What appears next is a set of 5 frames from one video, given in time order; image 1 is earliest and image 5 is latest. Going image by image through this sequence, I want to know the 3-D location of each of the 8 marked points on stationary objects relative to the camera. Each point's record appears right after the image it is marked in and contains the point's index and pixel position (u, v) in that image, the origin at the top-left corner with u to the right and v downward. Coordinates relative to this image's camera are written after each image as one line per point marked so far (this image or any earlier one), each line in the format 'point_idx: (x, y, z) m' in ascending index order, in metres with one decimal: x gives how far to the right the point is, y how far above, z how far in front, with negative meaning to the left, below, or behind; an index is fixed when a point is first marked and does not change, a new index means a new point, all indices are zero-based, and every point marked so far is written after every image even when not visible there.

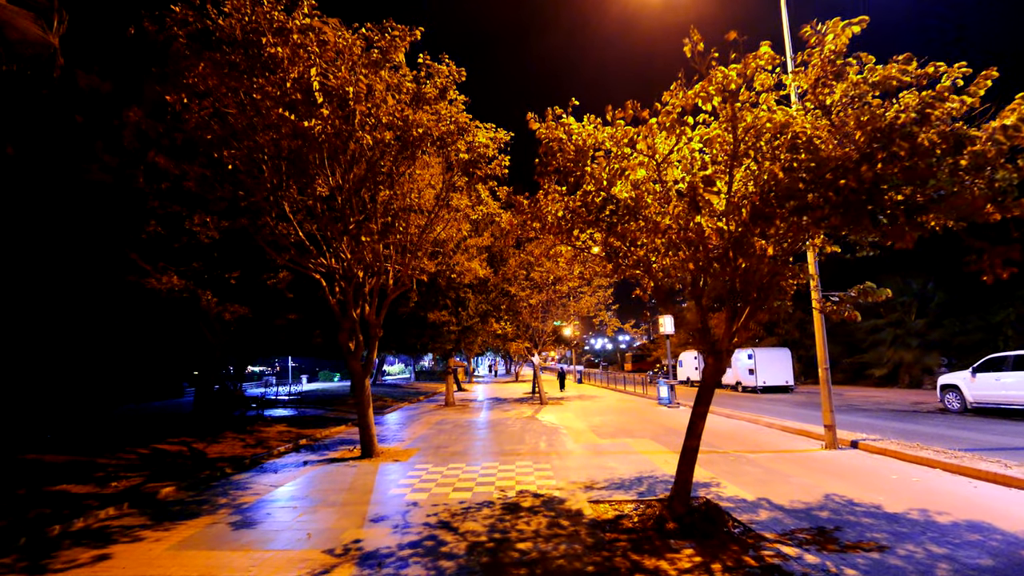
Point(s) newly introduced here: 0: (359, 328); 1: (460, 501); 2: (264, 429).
0: (-4.0, -1.1, +13.0) m
1: (-0.9, -3.8, +8.8) m
2: (-9.1, -5.2, +18.2) m
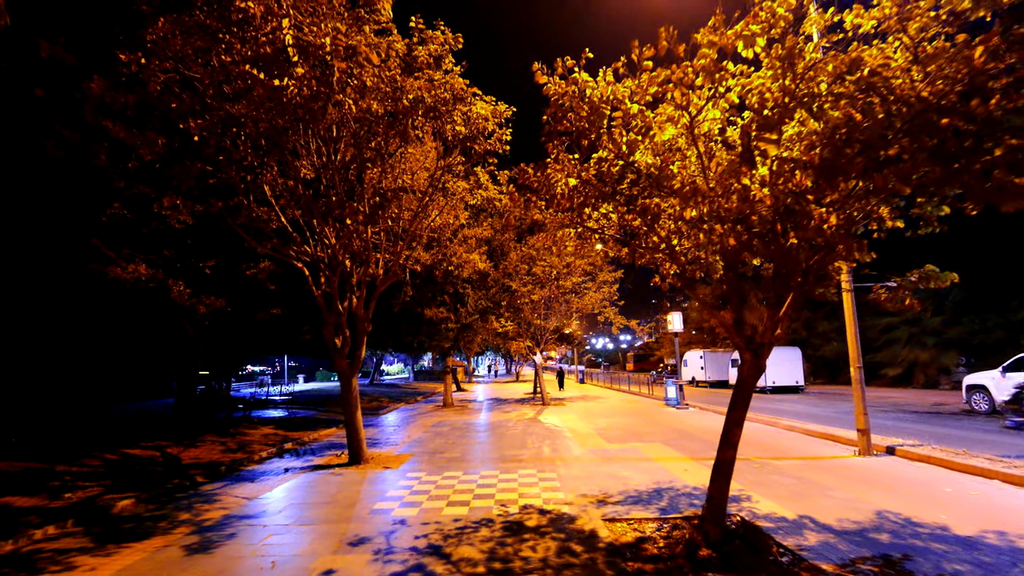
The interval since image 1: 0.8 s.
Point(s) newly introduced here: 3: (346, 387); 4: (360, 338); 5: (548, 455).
0: (-4.0, -0.8, +11.9) m
1: (-0.9, -3.6, +7.7) m
2: (-9.0, -4.9, +17.0) m
3: (-4.0, -2.4, +11.9) m
4: (-3.6, -1.2, +11.7) m
5: (+0.9, -4.2, +12.6) m
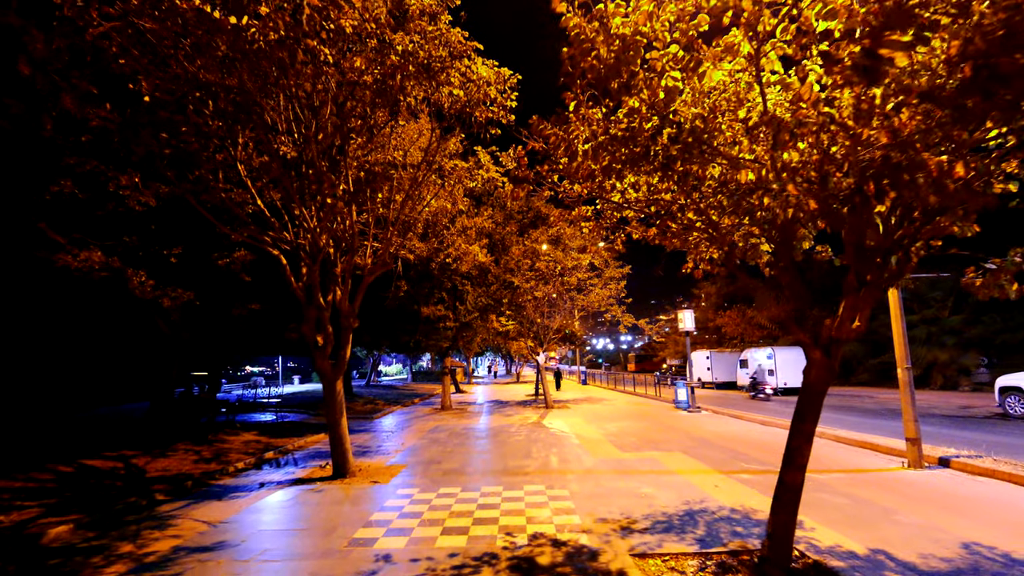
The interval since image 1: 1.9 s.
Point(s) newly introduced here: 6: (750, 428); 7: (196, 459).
0: (-3.9, -0.6, +10.5) m
1: (-0.8, -3.4, +6.3) m
2: (-8.9, -4.7, +15.7) m
3: (-3.9, -2.2, +10.6) m
4: (-3.5, -1.0, +10.4) m
5: (+1.0, -4.1, +11.3) m
6: (+7.8, -4.6, +16.3) m
7: (-8.1, -4.4, +12.8) m
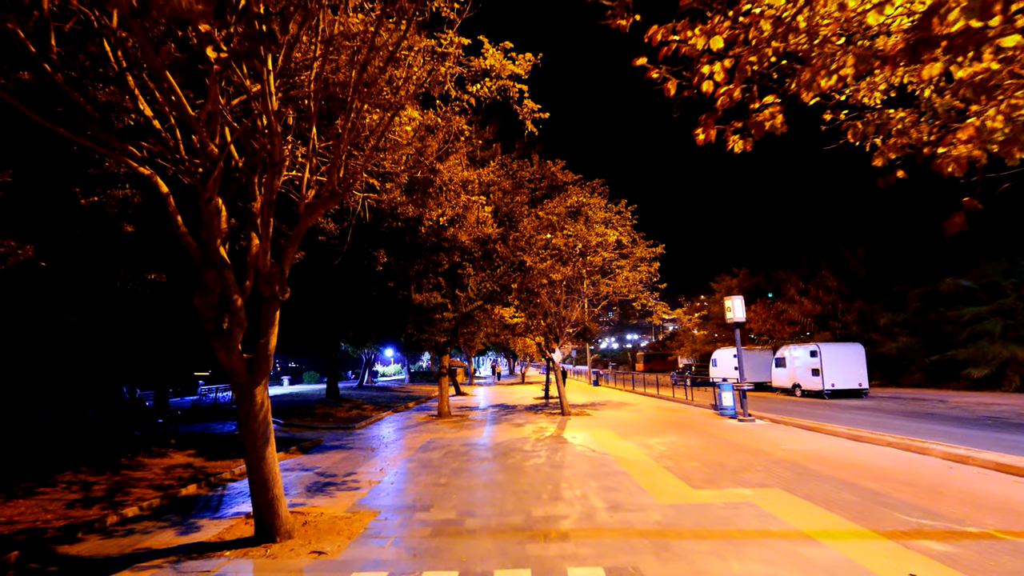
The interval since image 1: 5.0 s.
0: (-3.5, 0.0, +6.5) m
1: (-0.4, -2.7, +2.3) m
2: (-8.5, -4.1, +11.6) m
3: (-3.5, -1.5, +6.5) m
4: (-3.1, -0.3, +6.3) m
5: (+1.4, -3.4, +7.2) m
6: (+8.2, -3.9, +12.2) m
7: (-7.7, -3.7, +8.8) m
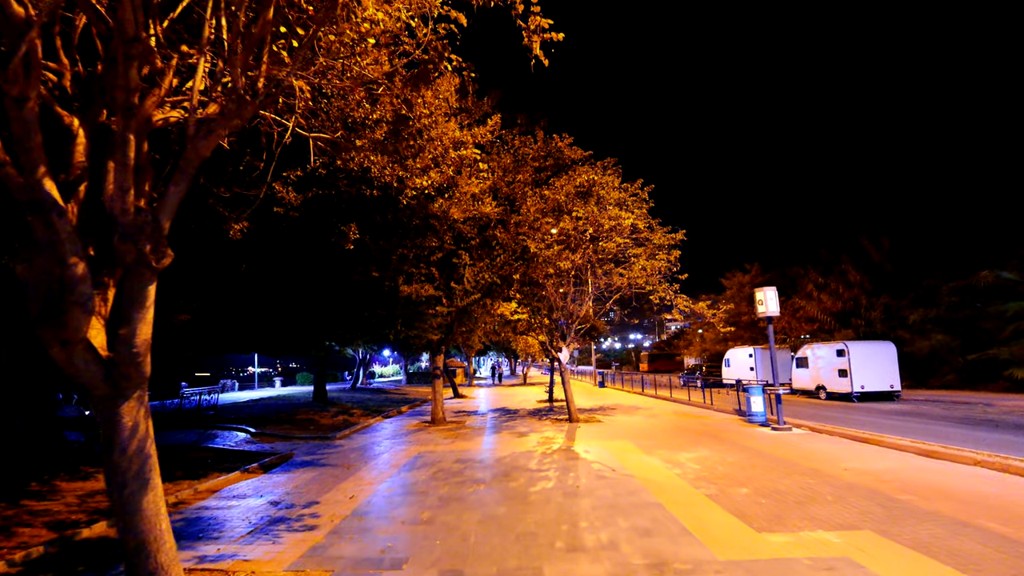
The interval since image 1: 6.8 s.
0: (-3.5, +0.3, +4.2) m
1: (-0.4, -2.4, 0.0) m
2: (-8.5, -3.8, +9.4) m
3: (-3.5, -1.2, +4.3) m
4: (-3.1, 0.0, +4.1) m
5: (+1.4, -3.0, +5.0) m
6: (+8.3, -3.6, +9.9) m
7: (-7.7, -3.4, +6.5) m
